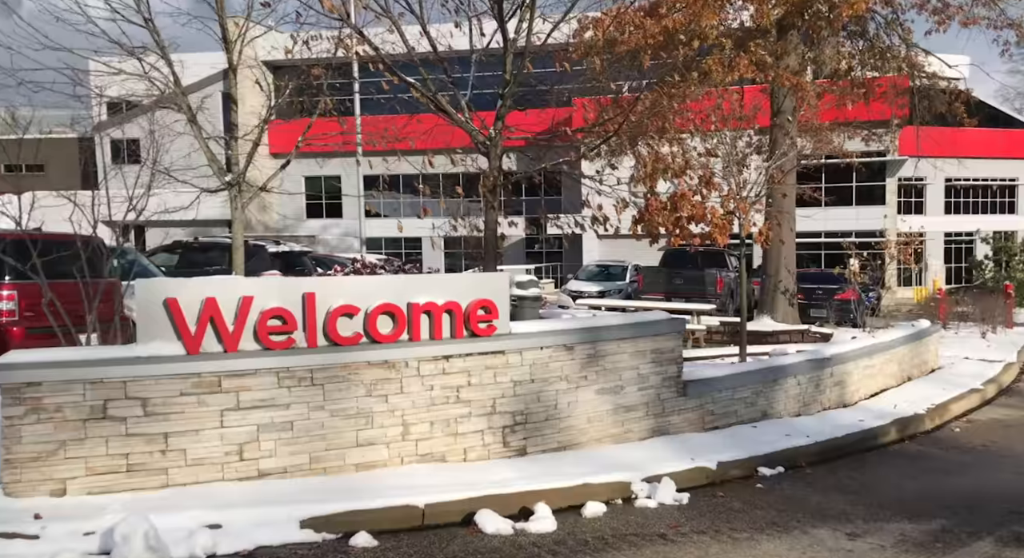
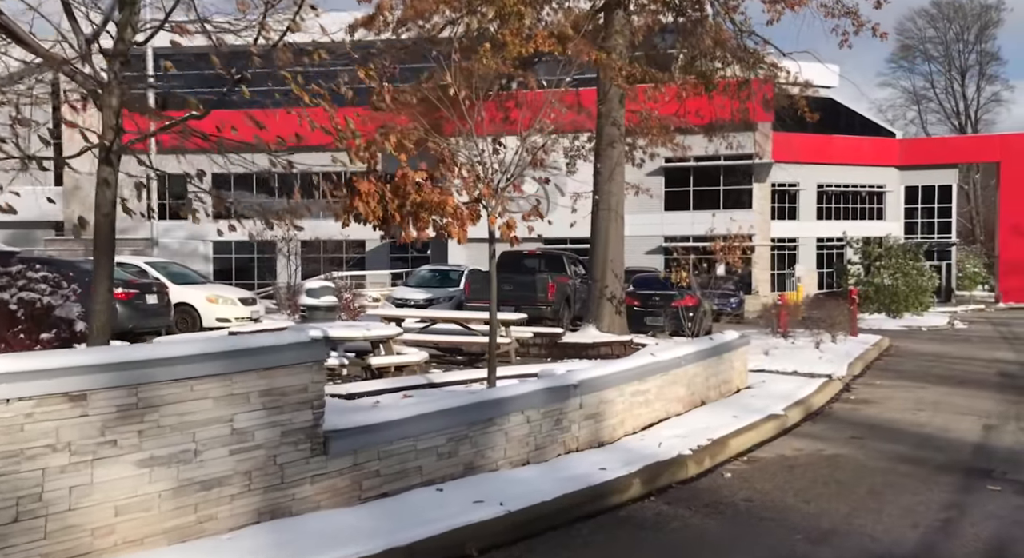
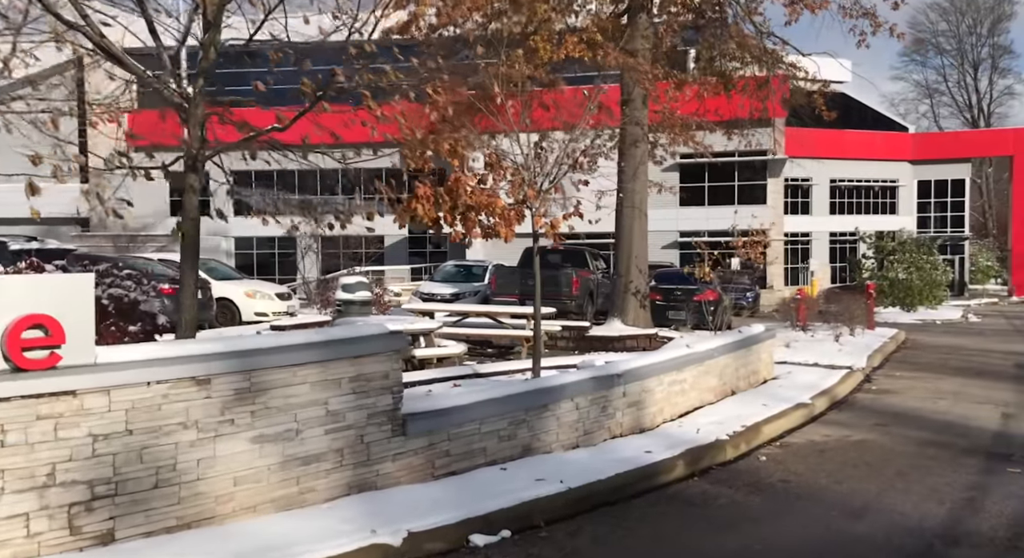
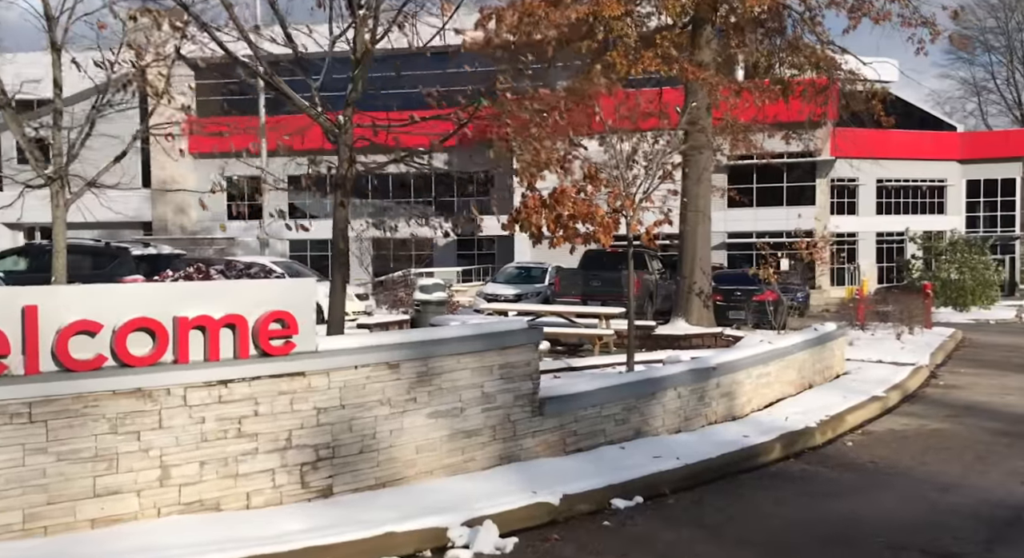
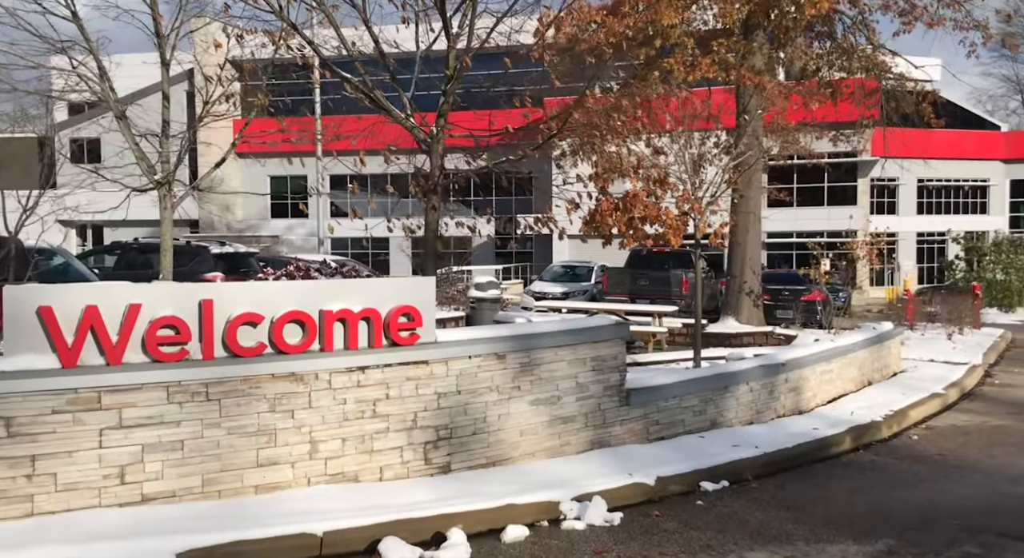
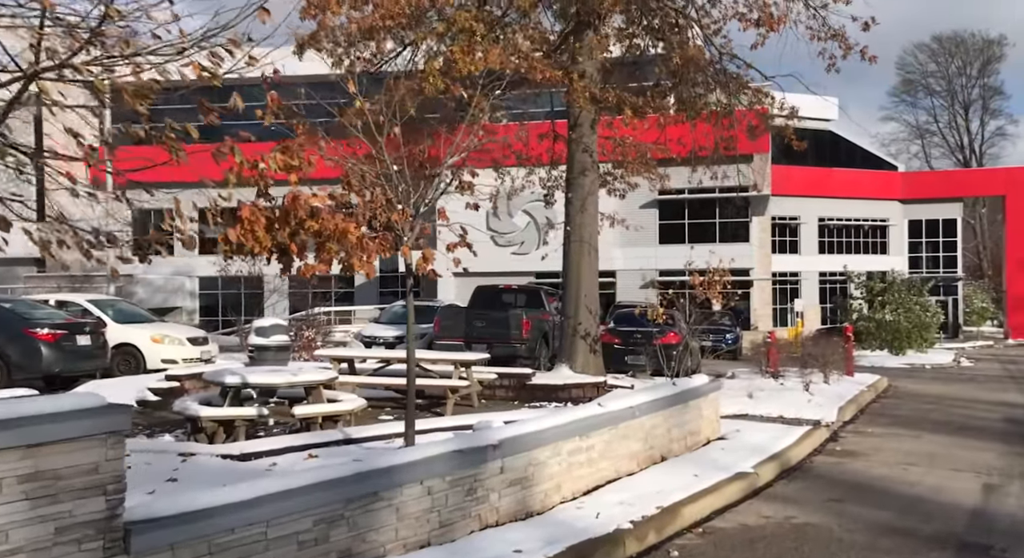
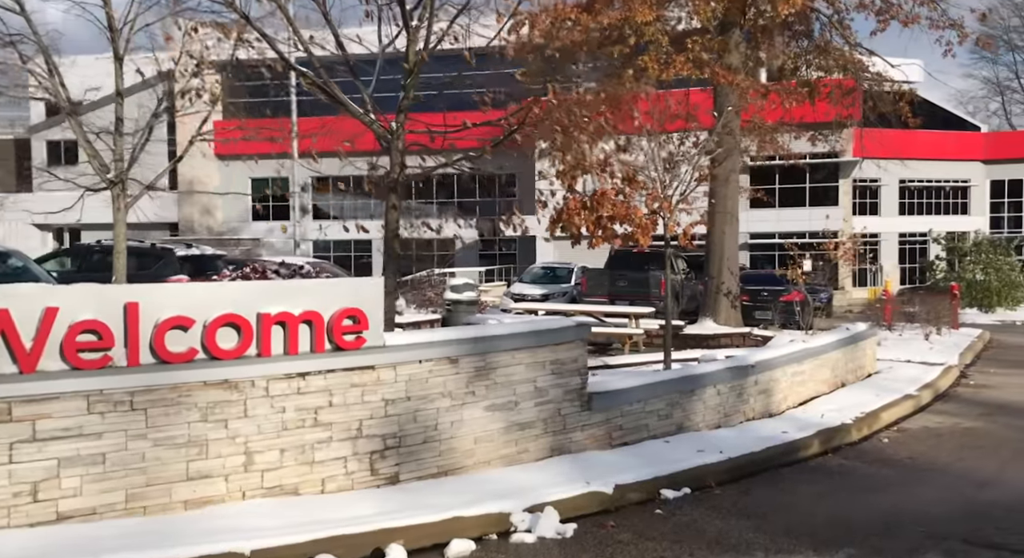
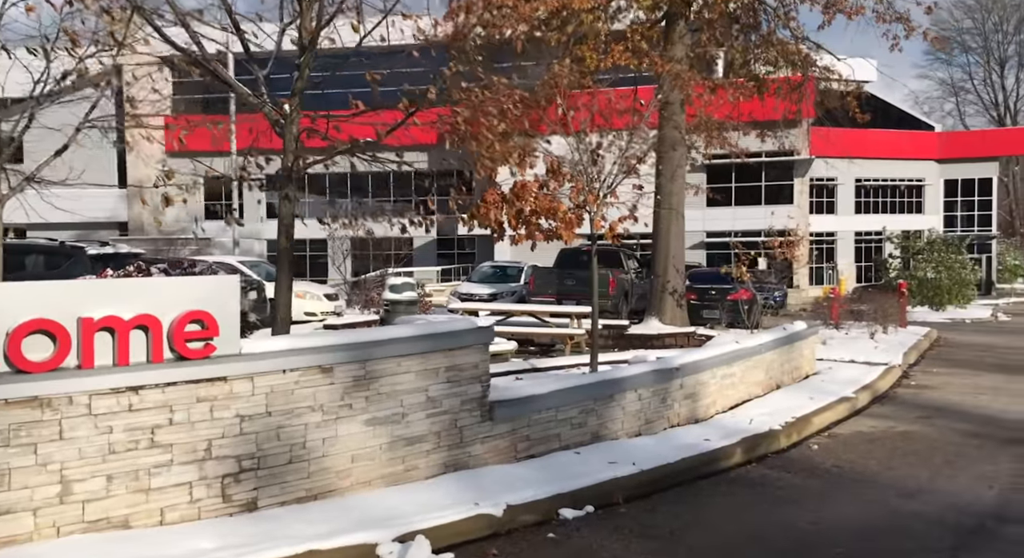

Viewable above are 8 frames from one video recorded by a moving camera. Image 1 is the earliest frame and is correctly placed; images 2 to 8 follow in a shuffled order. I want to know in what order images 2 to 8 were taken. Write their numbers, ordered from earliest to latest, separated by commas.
5, 7, 4, 8, 3, 2, 6
